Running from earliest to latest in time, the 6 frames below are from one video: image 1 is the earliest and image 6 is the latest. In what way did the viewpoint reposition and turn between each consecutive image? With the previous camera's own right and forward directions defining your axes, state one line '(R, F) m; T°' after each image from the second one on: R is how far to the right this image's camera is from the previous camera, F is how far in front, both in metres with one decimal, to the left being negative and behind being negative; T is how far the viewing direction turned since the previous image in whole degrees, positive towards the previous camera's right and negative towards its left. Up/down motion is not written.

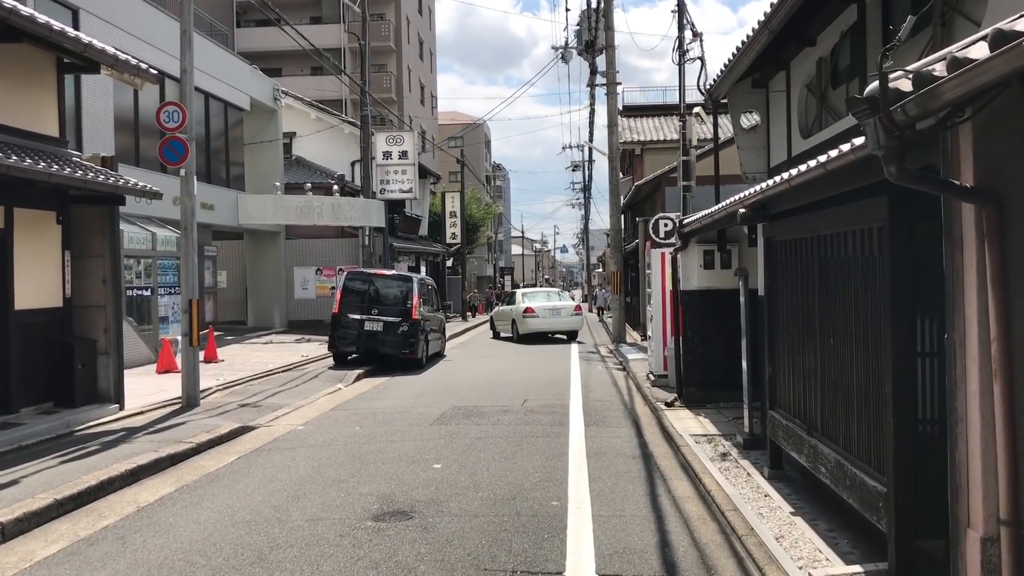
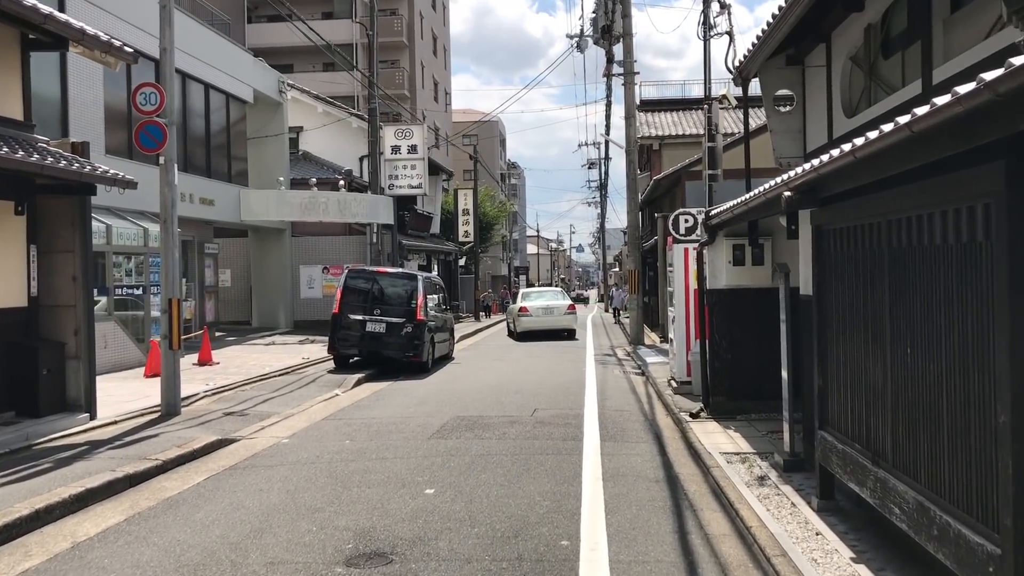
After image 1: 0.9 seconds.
(+0.1, +0.9) m; -1°
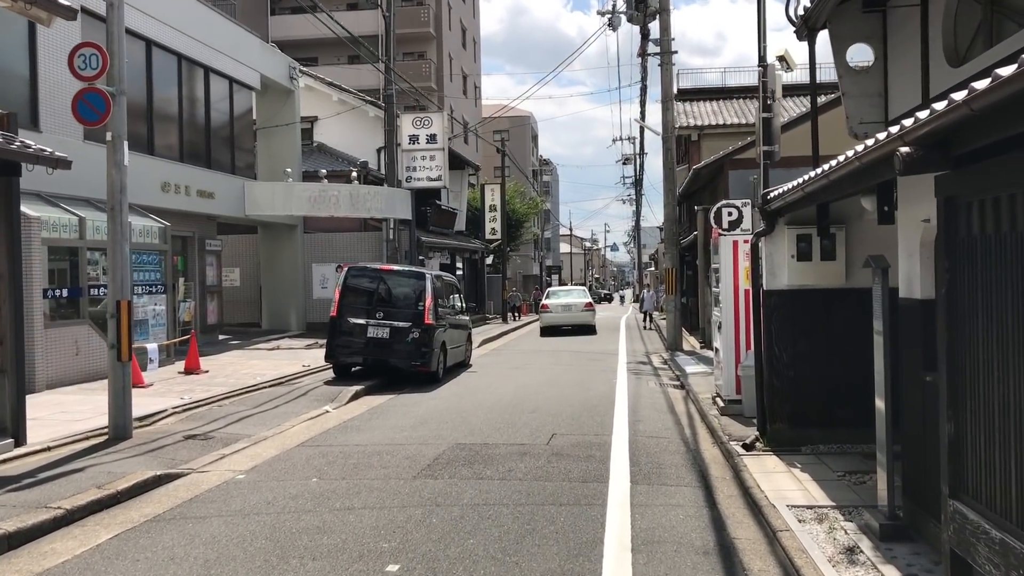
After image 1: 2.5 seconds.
(+0.2, +1.6) m; -2°
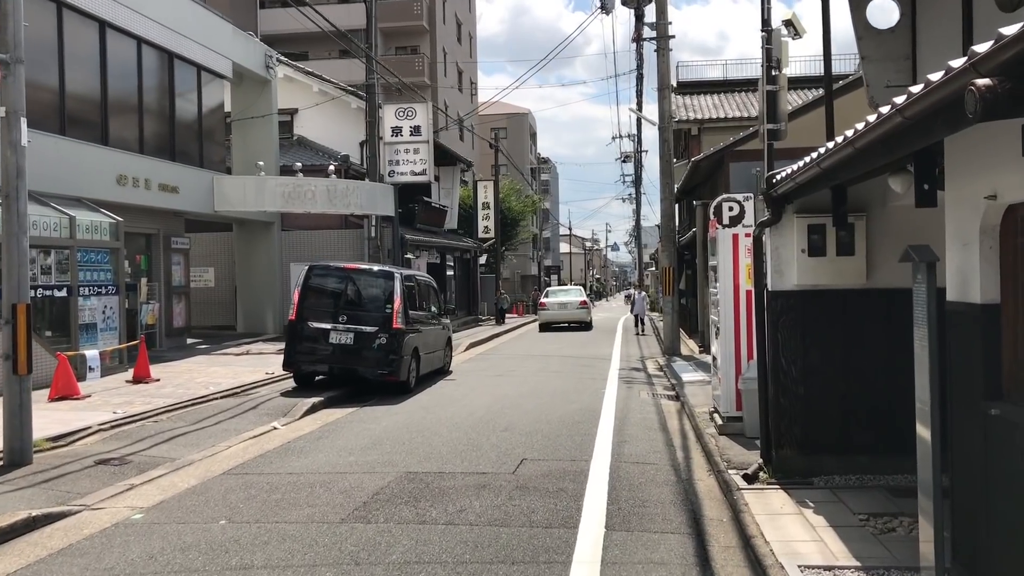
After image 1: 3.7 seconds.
(+0.3, +1.2) m; 0°
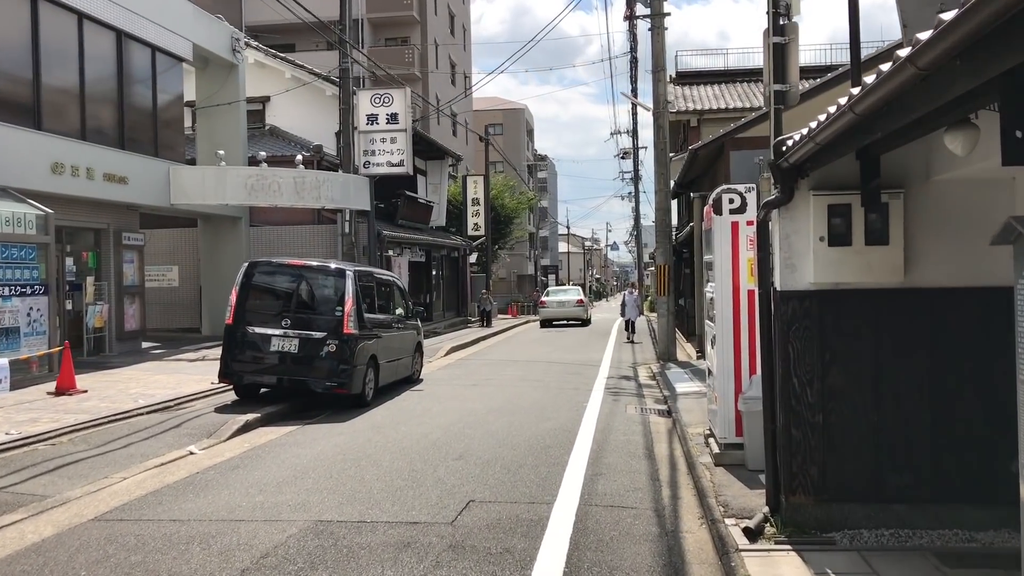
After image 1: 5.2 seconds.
(+0.4, +1.4) m; 0°
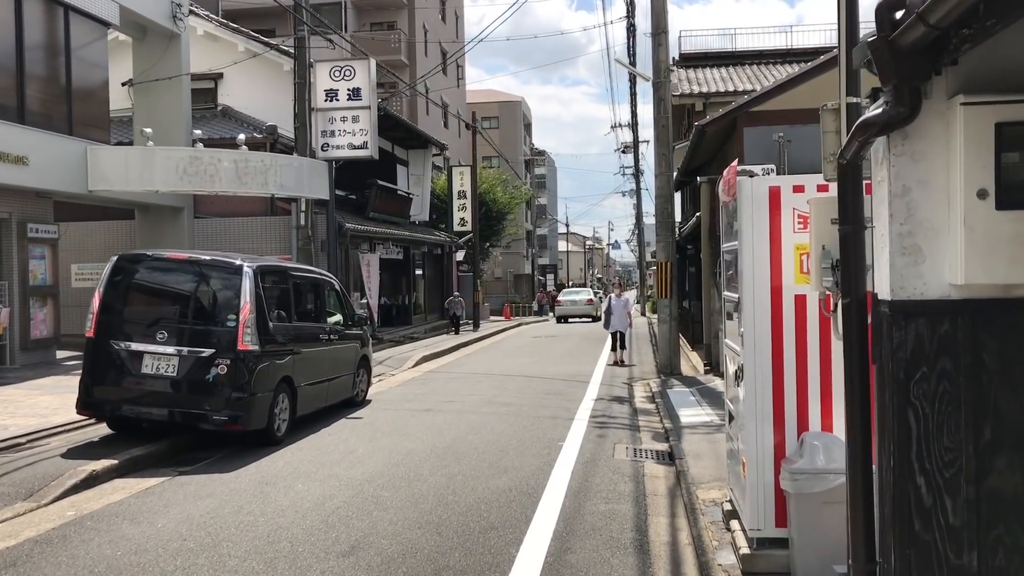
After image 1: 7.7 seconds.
(+0.4, +2.4) m; 0°
